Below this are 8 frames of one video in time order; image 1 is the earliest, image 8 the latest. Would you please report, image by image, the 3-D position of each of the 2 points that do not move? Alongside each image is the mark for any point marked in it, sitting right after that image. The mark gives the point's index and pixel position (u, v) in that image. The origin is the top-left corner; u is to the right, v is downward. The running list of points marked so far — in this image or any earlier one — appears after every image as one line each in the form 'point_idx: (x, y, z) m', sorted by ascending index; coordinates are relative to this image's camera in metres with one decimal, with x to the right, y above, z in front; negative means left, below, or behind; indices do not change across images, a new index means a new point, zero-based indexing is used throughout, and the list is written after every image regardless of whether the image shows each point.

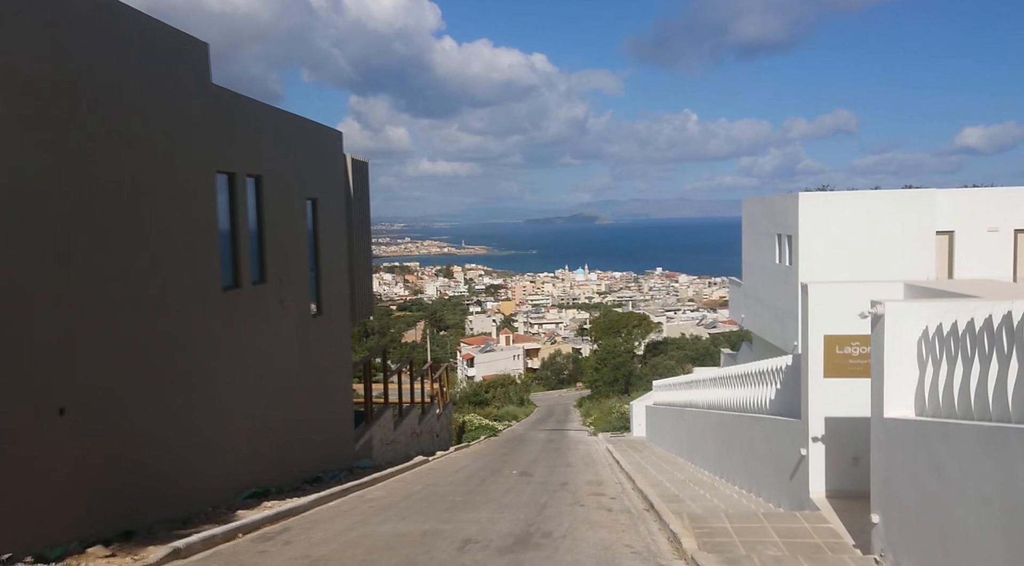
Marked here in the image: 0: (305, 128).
0: (-3.1, +2.3, +11.7) m
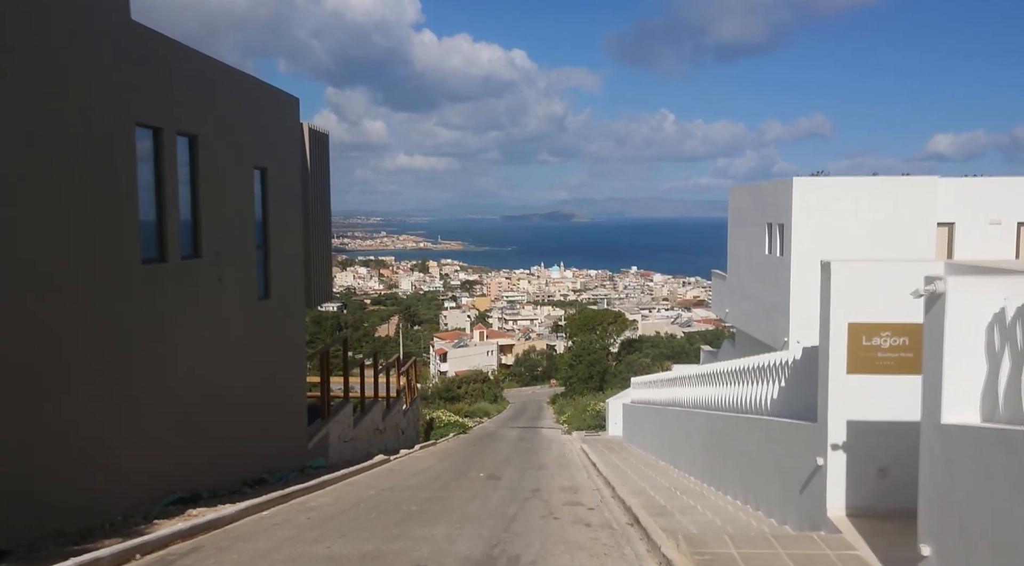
0: (-3.4, +2.6, +10.5) m
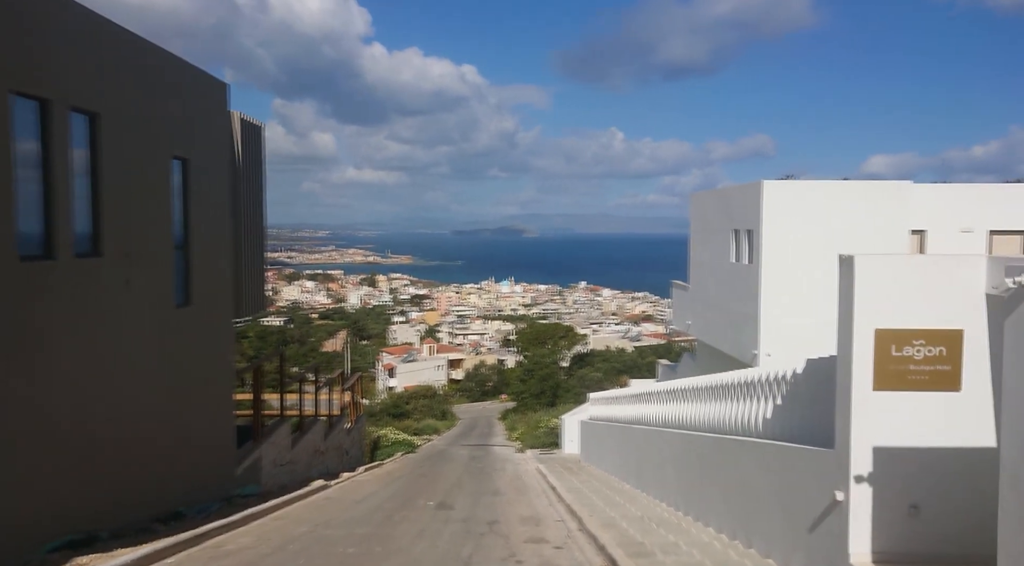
0: (-3.9, +2.5, +9.2) m
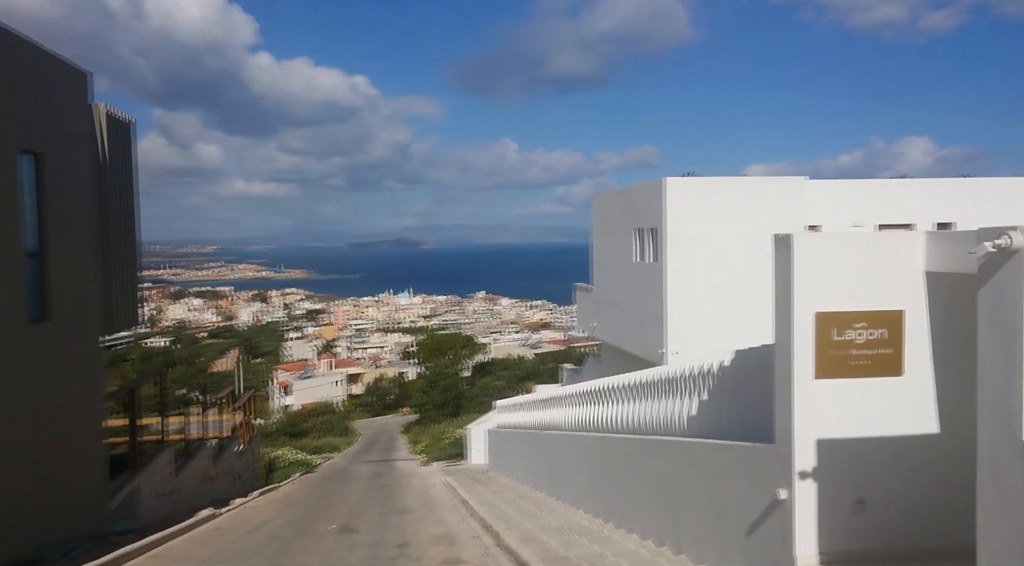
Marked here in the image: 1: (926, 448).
0: (-5.0, +2.4, +8.1) m
1: (+2.3, -0.9, +4.4) m
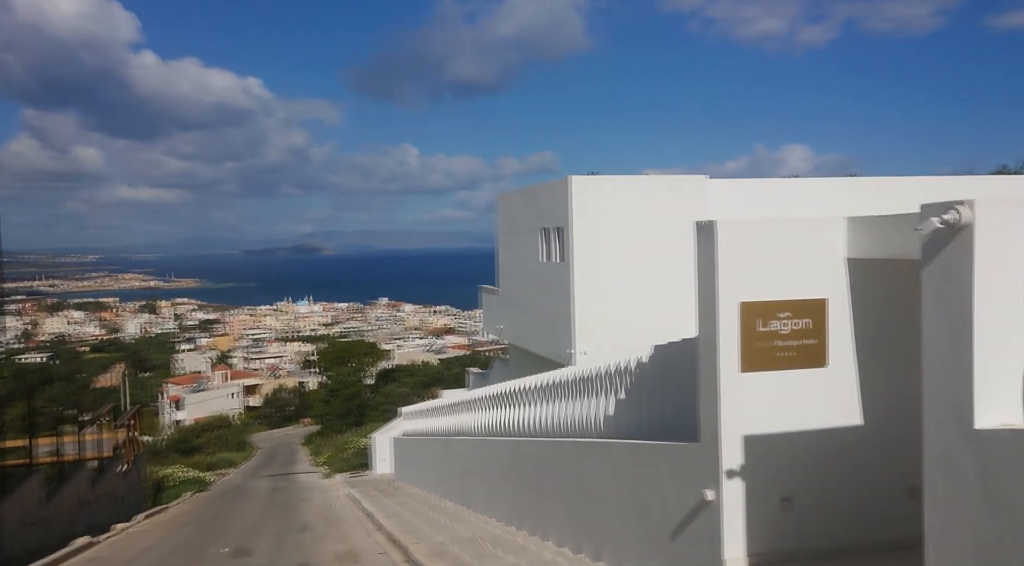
0: (-5.9, +2.3, +7.1) m
1: (+1.8, -0.8, +4.3) m
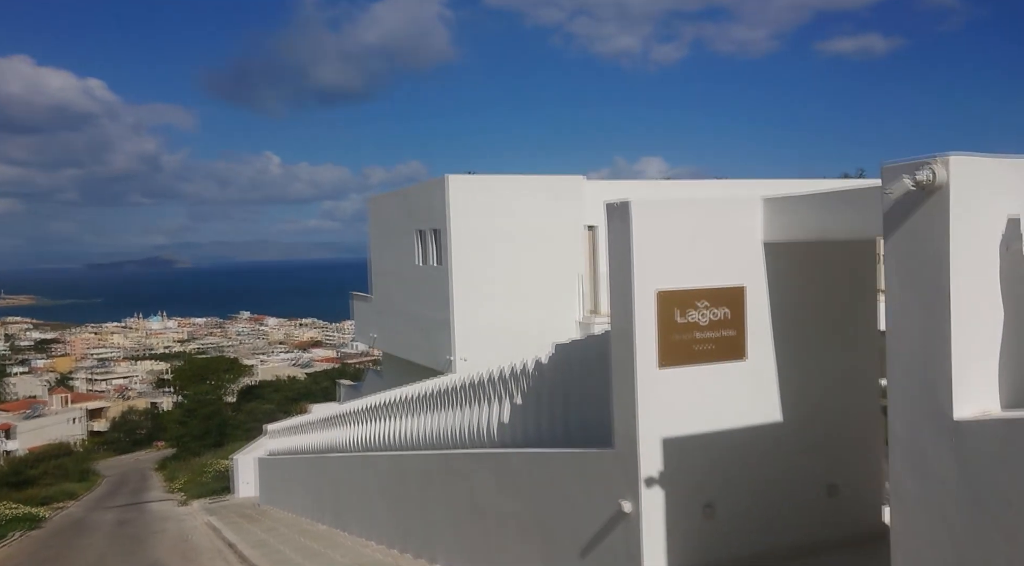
0: (-6.9, +2.2, +5.5) m
1: (+1.3, -0.8, +4.0) m
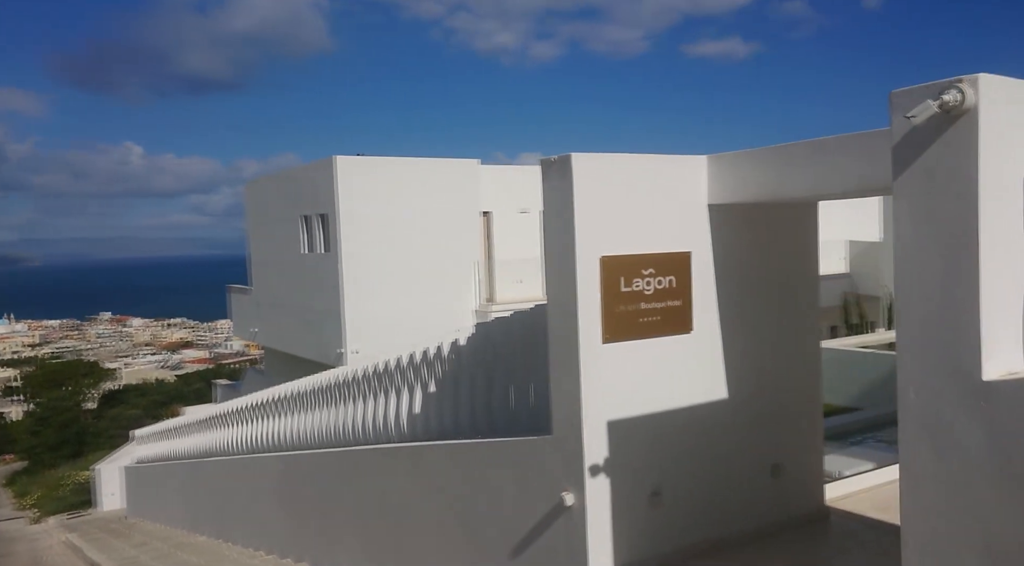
0: (-7.4, +2.3, +4.0) m
1: (+0.9, -0.6, +3.7) m
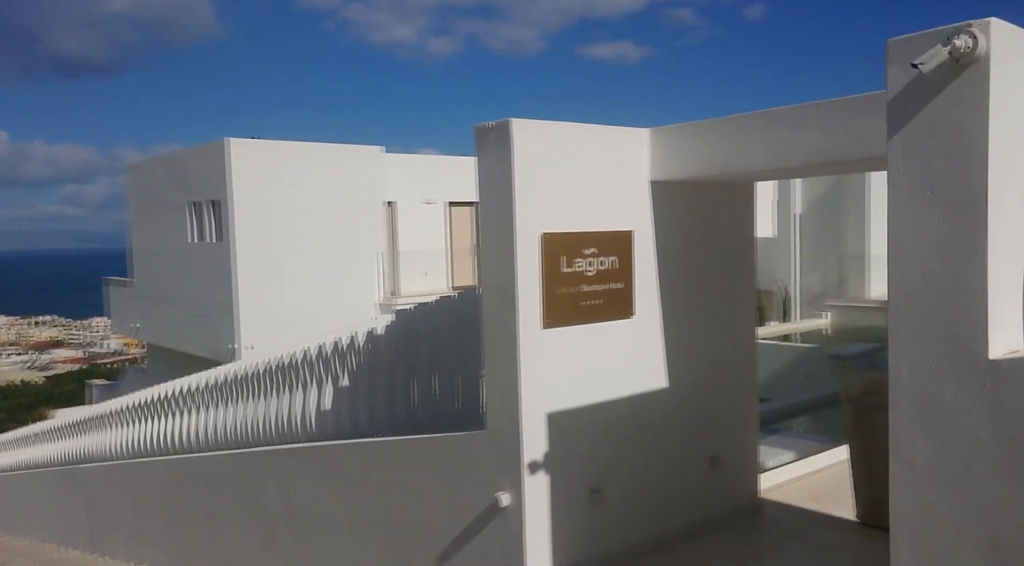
0: (-7.6, +2.4, +2.7) m
1: (+0.6, -0.5, +3.5) m
